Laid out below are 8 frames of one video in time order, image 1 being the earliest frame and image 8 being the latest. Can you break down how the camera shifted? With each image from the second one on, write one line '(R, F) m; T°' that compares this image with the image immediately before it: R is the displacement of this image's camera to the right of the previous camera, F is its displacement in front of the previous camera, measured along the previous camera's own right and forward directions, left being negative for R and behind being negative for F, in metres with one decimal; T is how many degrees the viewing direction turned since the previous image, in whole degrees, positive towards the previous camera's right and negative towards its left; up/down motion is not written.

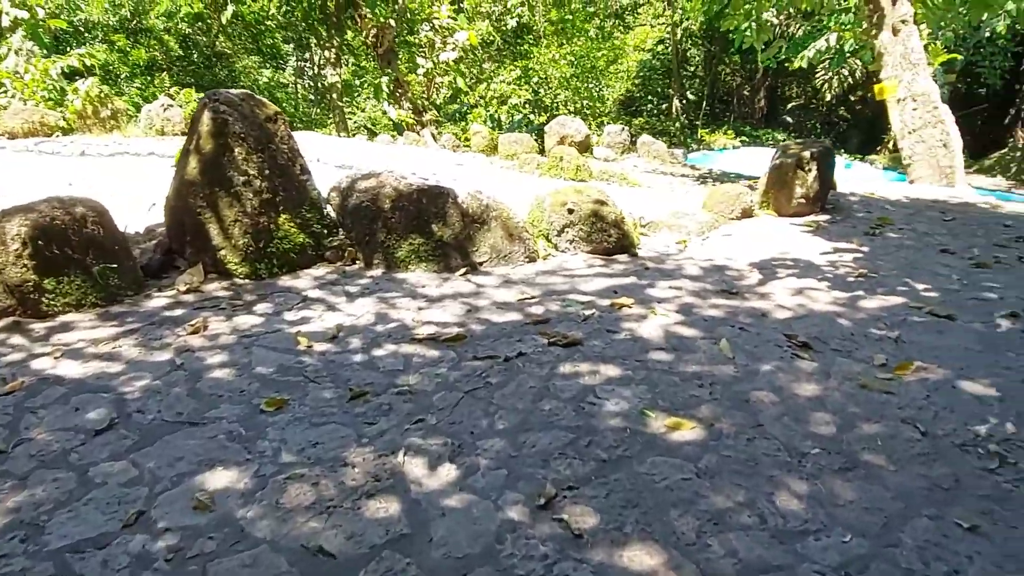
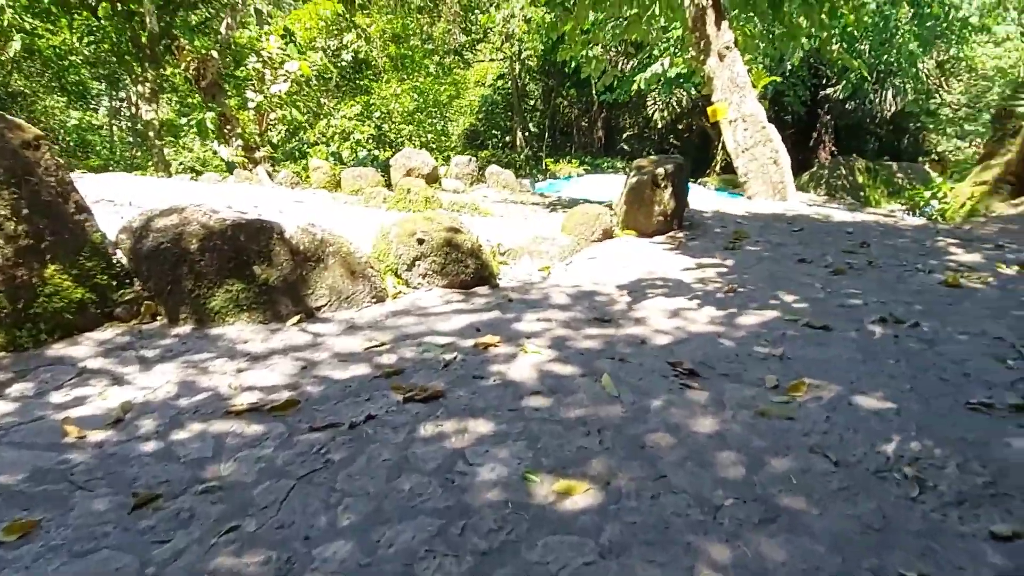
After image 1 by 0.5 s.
(0.0, +0.4) m; +12°
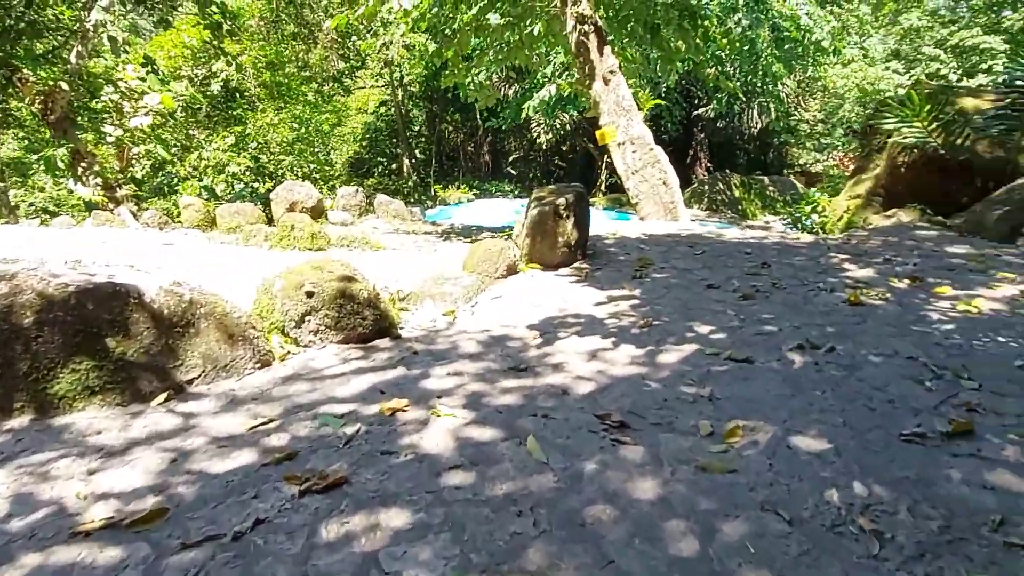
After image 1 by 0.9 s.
(0.0, +0.3) m; +9°
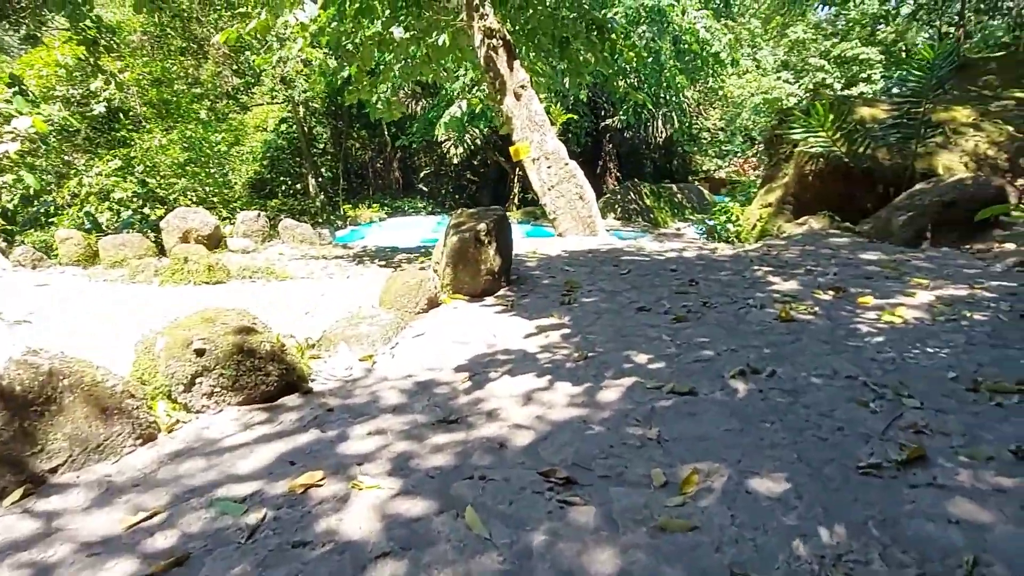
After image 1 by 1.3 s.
(0.0, +0.2) m; +7°
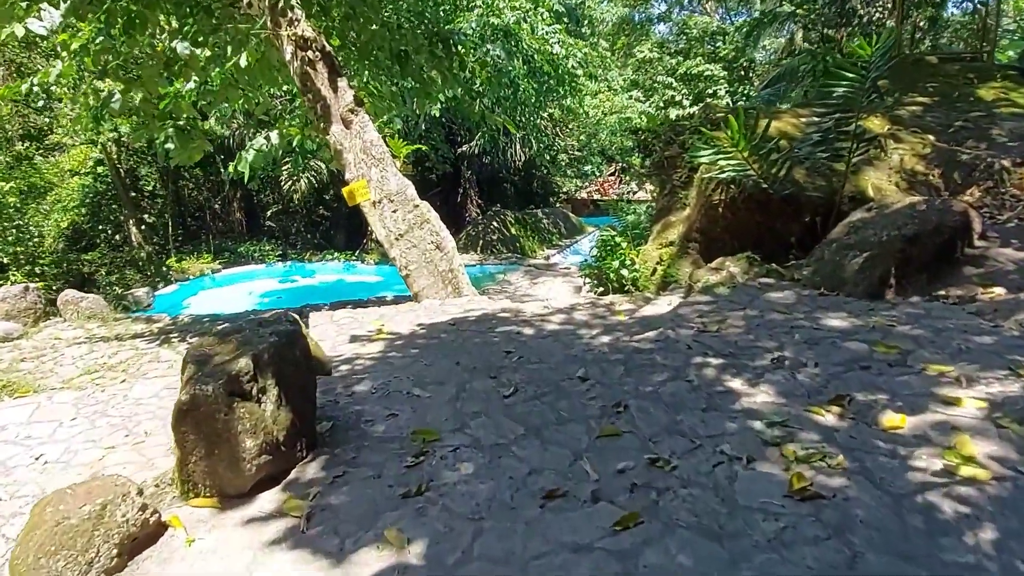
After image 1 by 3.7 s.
(+0.2, +1.6) m; +11°
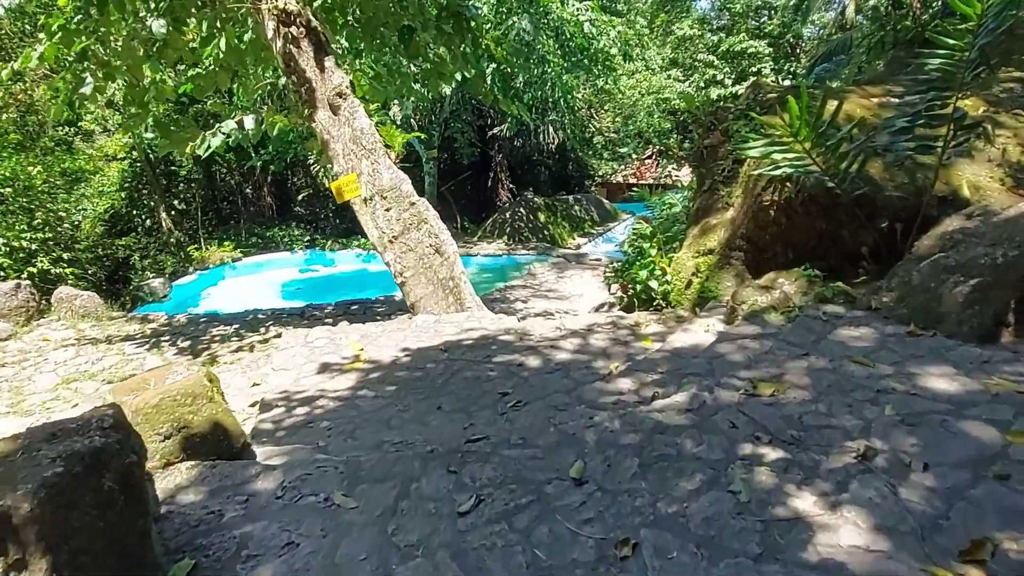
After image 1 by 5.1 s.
(+0.2, +0.9) m; -3°
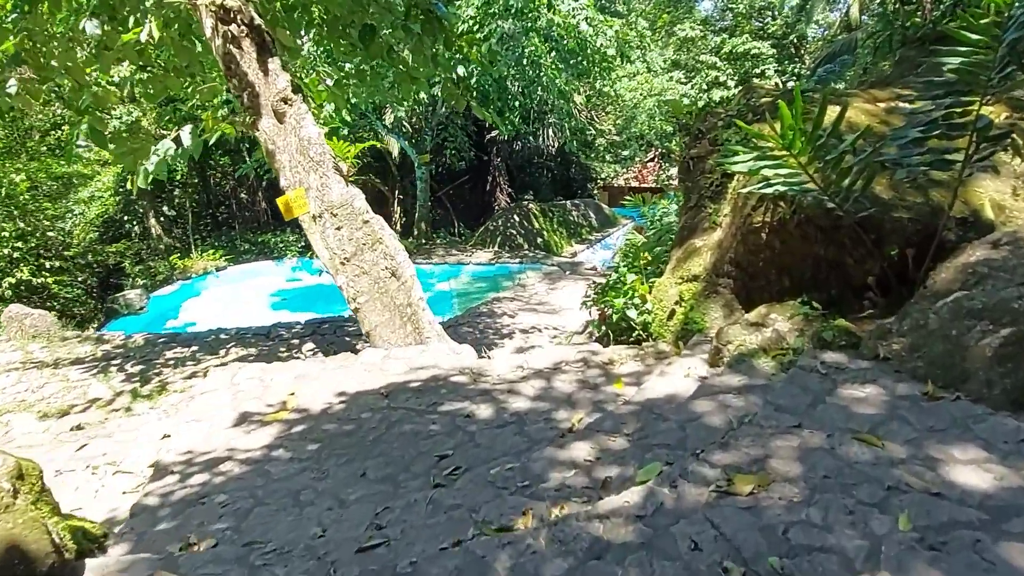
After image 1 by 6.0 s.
(+0.3, +0.6) m; 0°
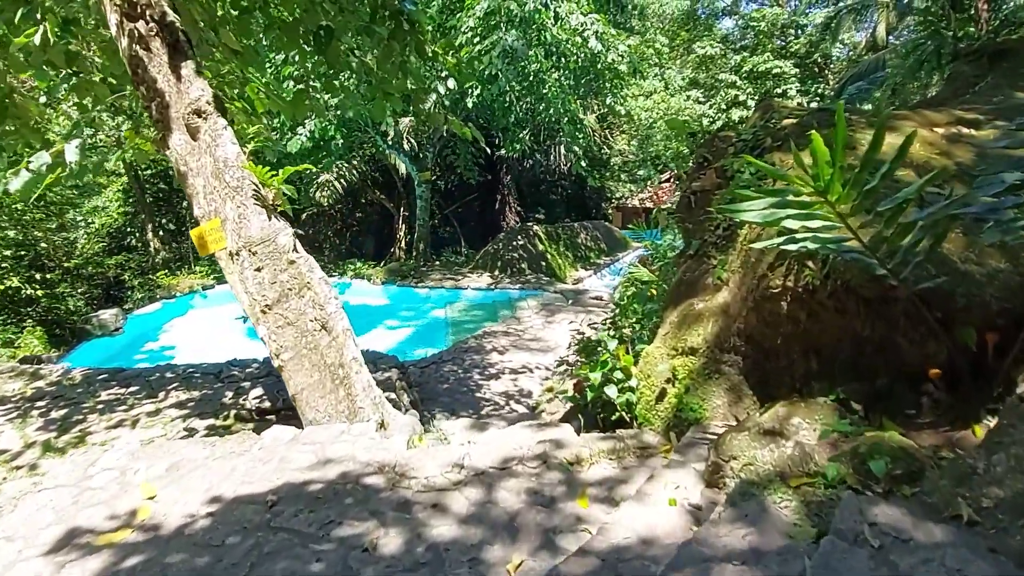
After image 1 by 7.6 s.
(+0.3, +0.9) m; -1°
